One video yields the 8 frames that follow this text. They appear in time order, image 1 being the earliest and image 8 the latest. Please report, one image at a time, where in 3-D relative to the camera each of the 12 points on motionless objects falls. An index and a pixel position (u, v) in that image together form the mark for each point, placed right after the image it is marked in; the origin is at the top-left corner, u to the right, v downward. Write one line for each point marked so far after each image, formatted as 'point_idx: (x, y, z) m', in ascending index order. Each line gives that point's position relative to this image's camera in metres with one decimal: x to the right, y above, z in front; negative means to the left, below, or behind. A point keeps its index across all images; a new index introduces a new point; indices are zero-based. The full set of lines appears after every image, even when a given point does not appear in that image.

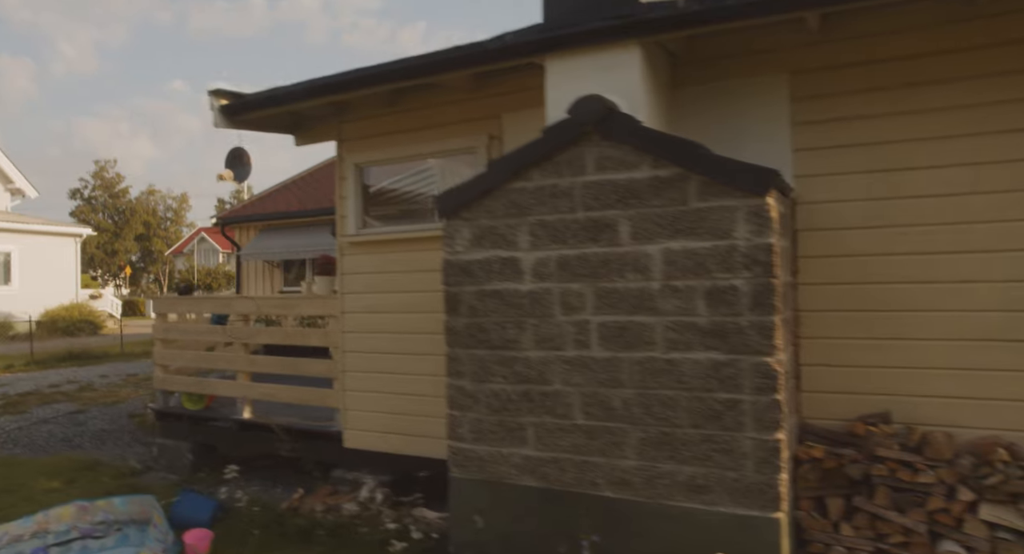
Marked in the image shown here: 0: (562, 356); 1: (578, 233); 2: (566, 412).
0: (+0.3, -0.4, +3.2) m
1: (+0.3, +0.2, +3.2) m
2: (+0.3, -0.7, +3.2) m
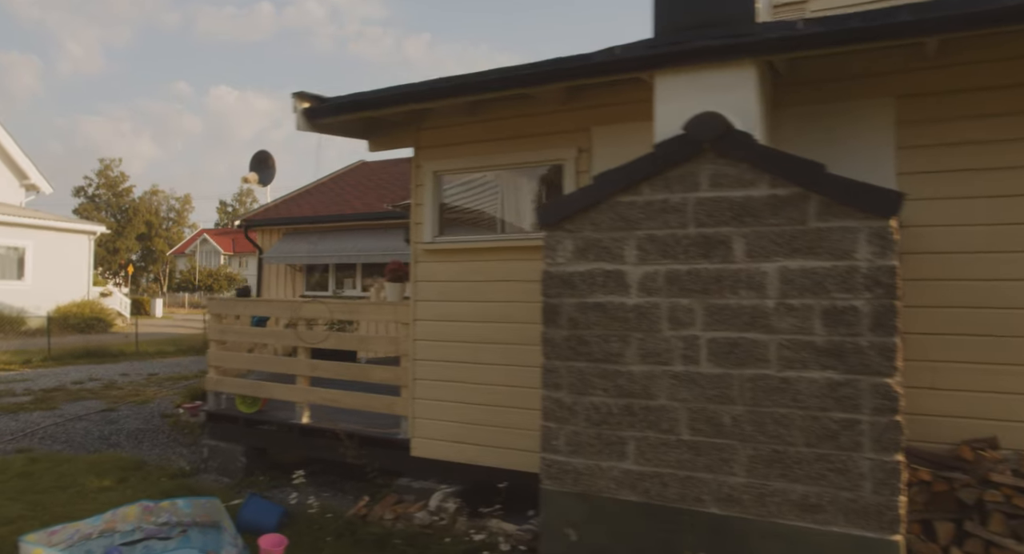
0: (+0.8, -0.5, +3.2) m
1: (+0.9, +0.1, +3.2) m
2: (+0.8, -0.7, +3.2) m
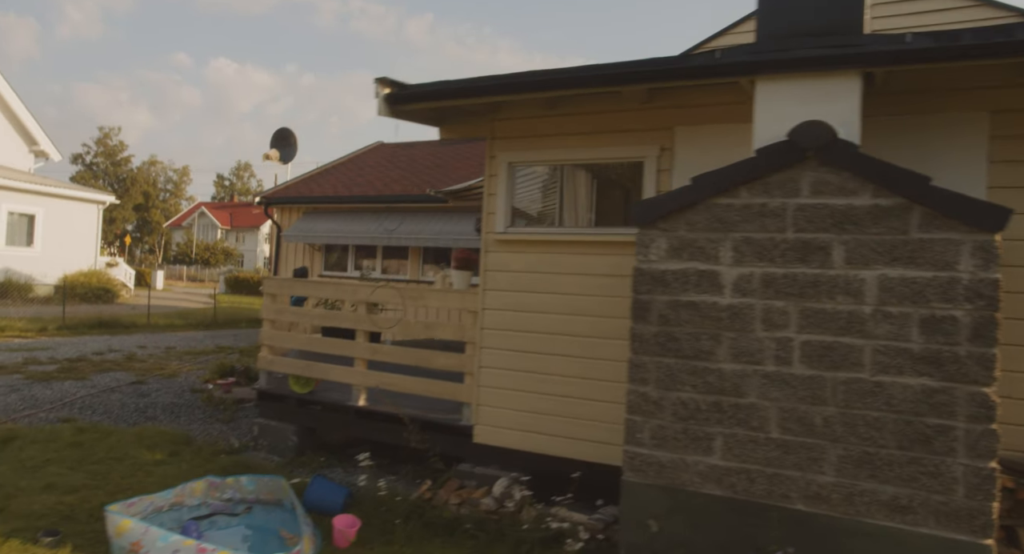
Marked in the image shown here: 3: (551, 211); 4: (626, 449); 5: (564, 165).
0: (+1.3, -0.5, +3.3) m
1: (+1.4, +0.1, +3.3) m
2: (+1.2, -0.7, +3.3) m
3: (+0.3, +0.5, +4.6) m
4: (+0.7, -0.9, +3.6) m
5: (+0.4, +0.8, +4.6) m
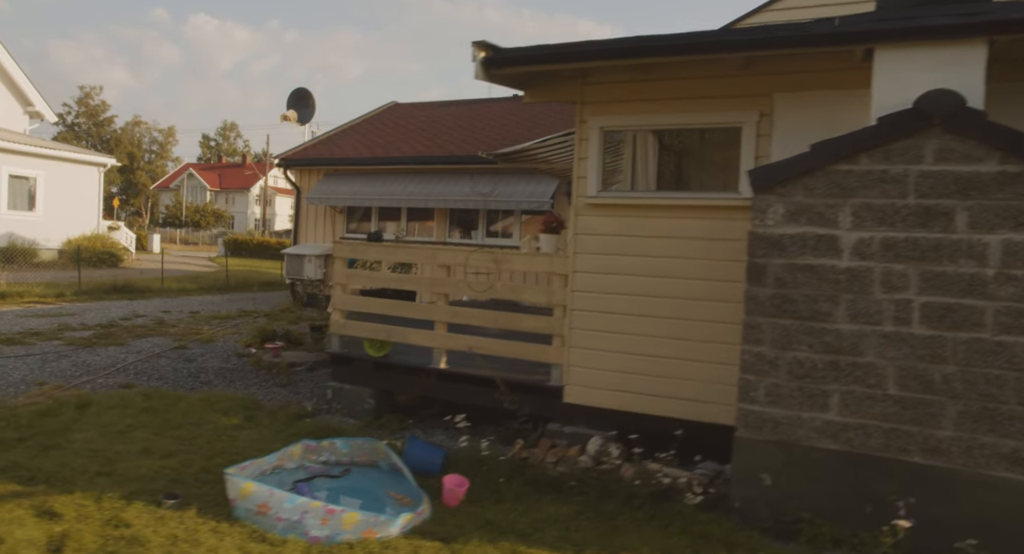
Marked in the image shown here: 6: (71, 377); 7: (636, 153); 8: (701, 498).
0: (+1.9, -0.3, +3.4) m
1: (+2.0, +0.3, +3.4) m
2: (+1.9, -0.6, +3.4) m
3: (+0.9, +0.7, +4.6) m
4: (+1.3, -0.7, +3.8) m
5: (+1.1, +1.0, +4.6) m
6: (-4.5, -1.0, +6.8) m
7: (+0.9, +0.9, +4.6) m
8: (+1.2, -1.3, +3.9) m
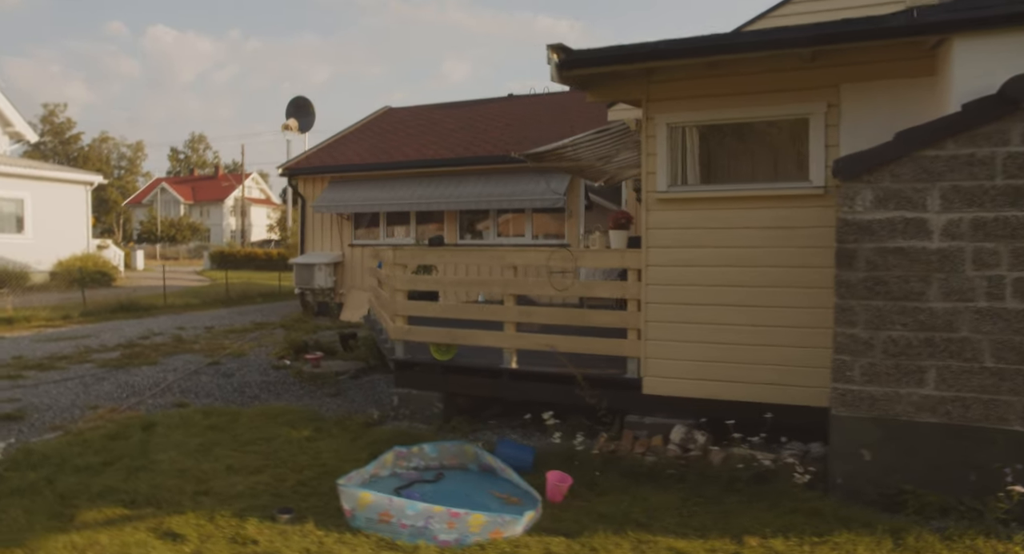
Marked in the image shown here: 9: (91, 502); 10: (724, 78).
0: (+2.5, -0.2, +3.6) m
1: (+2.6, +0.4, +3.5) m
2: (+2.5, -0.4, +3.6) m
3: (+1.4, +0.8, +4.7) m
4: (+1.9, -0.7, +3.9) m
5: (+1.6, +1.1, +4.8) m
6: (-4.0, -1.2, +6.7) m
7: (+1.4, +0.9, +4.8) m
8: (+1.9, -1.2, +4.1) m
9: (-2.6, -1.4, +4.1) m
10: (+1.5, +1.4, +4.7) m
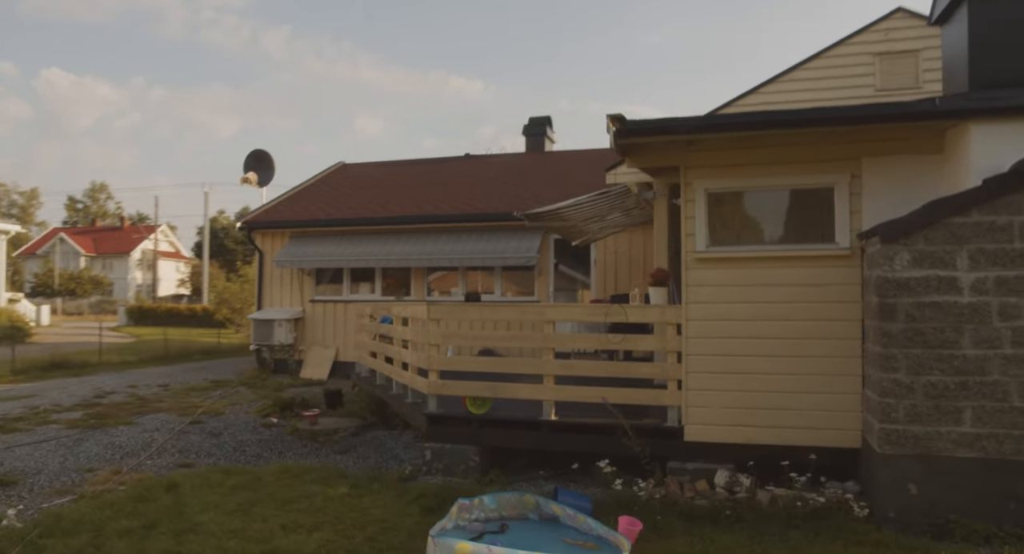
0: (+3.1, -0.5, +4.2) m
1: (+3.2, +0.1, +4.2) m
2: (+3.1, -0.8, +4.1) m
3: (+1.9, +0.4, +5.2) m
4: (+2.5, -1.0, +4.4) m
5: (+2.0, +0.7, +5.3) m
6: (-3.8, -1.7, +6.2) m
7: (+1.8, +0.5, +5.3) m
8: (+2.4, -1.6, +4.5) m
9: (-2.1, -1.7, +3.9) m
10: (+1.9, +1.0, +5.2) m
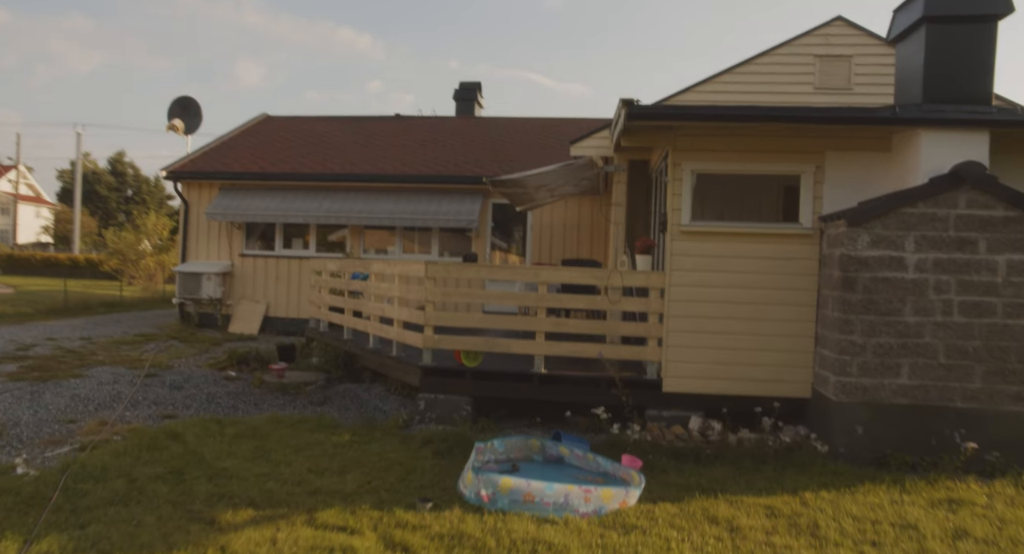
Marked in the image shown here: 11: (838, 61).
0: (+3.3, -0.3, +5.1) m
1: (+3.4, +0.2, +5.1) m
2: (+3.3, -0.6, +5.1) m
3: (+1.9, +0.6, +5.9) m
4: (+2.6, -0.8, +5.2) m
5: (+2.0, +0.9, +6.0) m
6: (-3.9, -1.2, +6.1) m
7: (+1.9, +0.8, +5.9) m
8: (+2.5, -1.4, +5.3) m
9: (-1.8, -1.4, +4.0) m
10: (+2.0, +1.2, +5.9) m
11: (+4.4, +2.9, +8.9) m
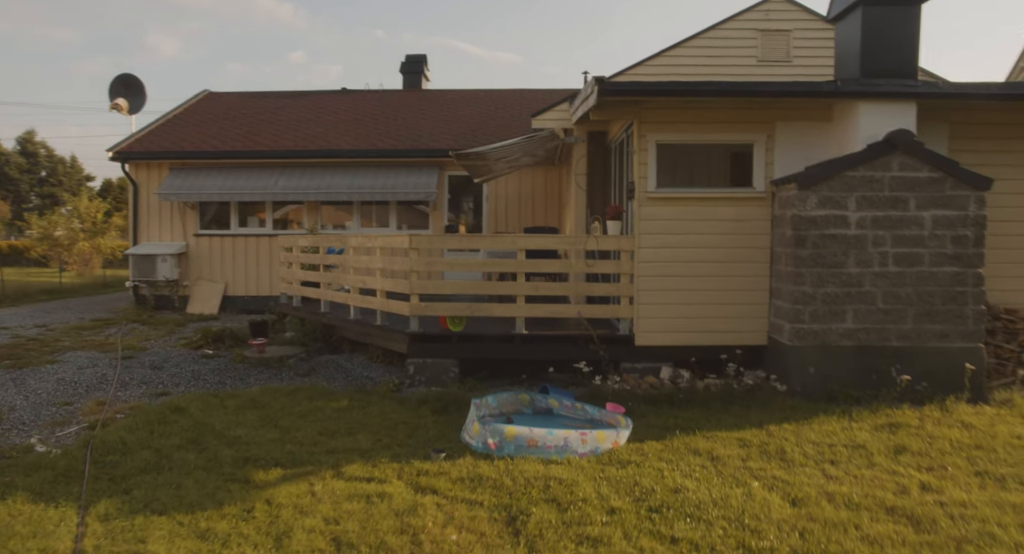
0: (+3.2, +0.1, +5.8) m
1: (+3.3, +0.6, +5.8) m
2: (+3.2, -0.2, +5.8) m
3: (+1.7, +1.0, +6.4) m
4: (+2.5, -0.4, +5.9) m
5: (+1.8, +1.3, +6.5) m
6: (-4.0, -1.1, +6.1) m
7: (+1.7, +1.2, +6.4) m
8: (+2.4, -1.0, +6.0) m
9: (-1.8, -1.2, +4.3) m
10: (+1.8, +1.6, +6.4) m
11: (+3.8, +3.5, +9.5) m
